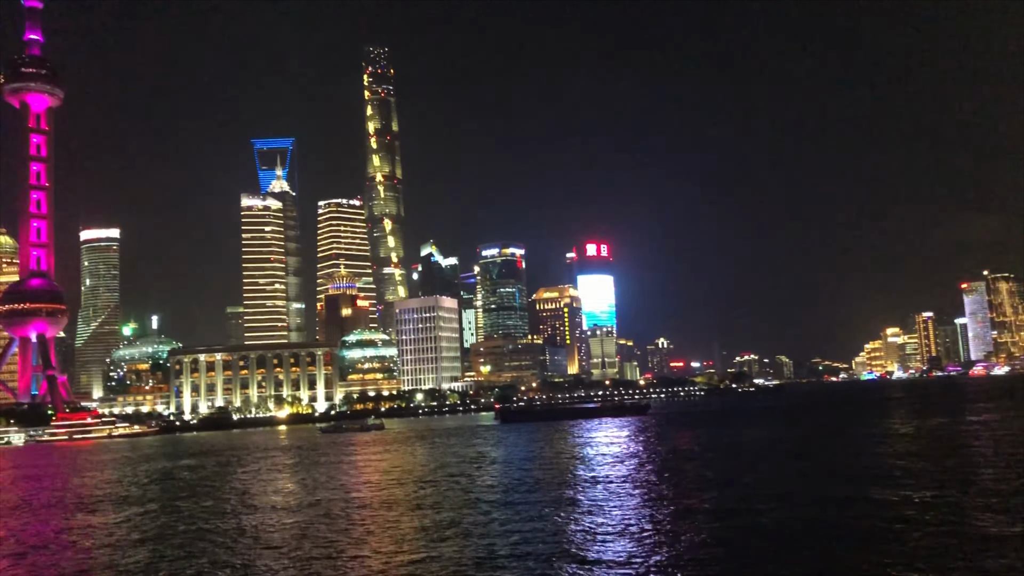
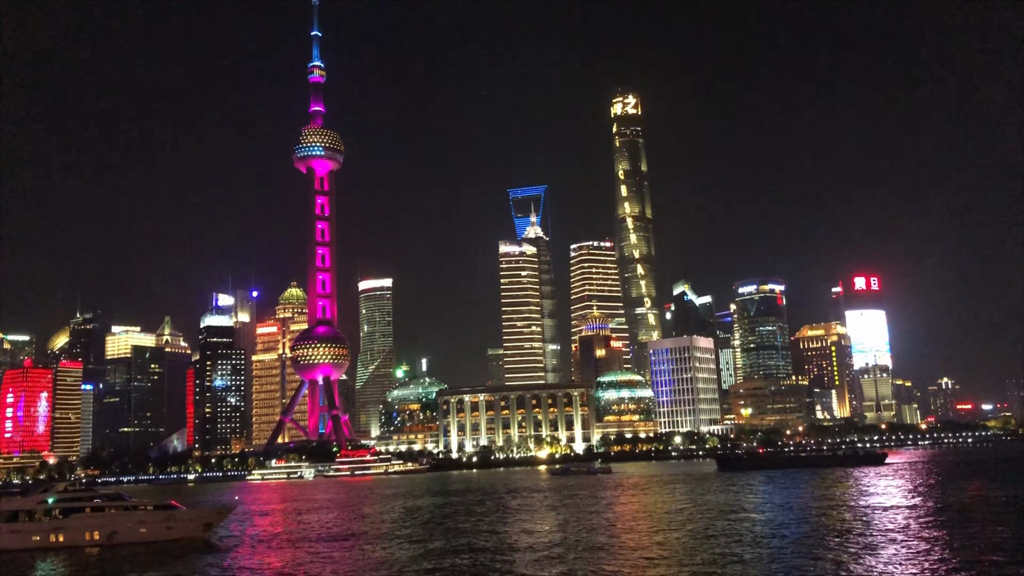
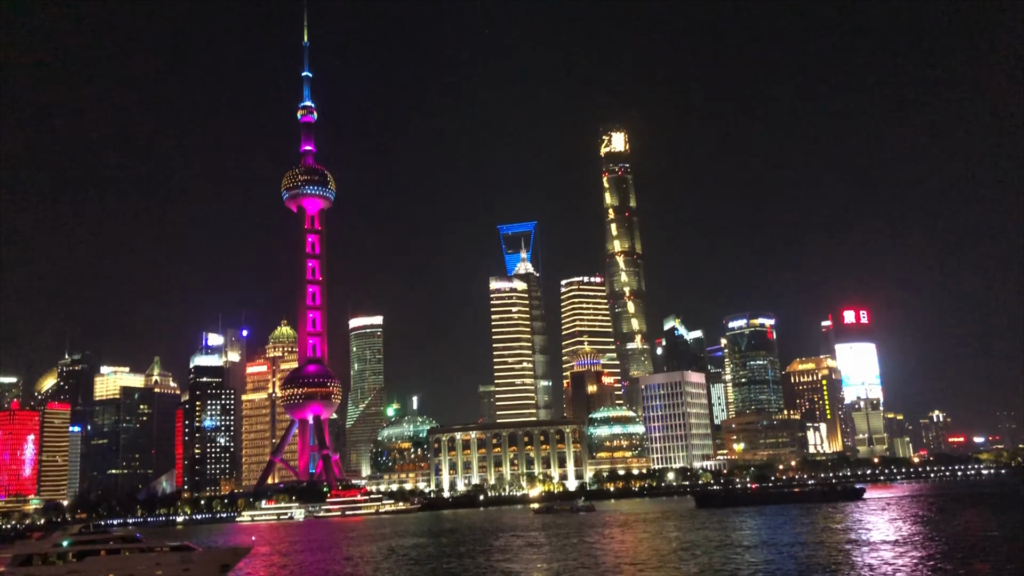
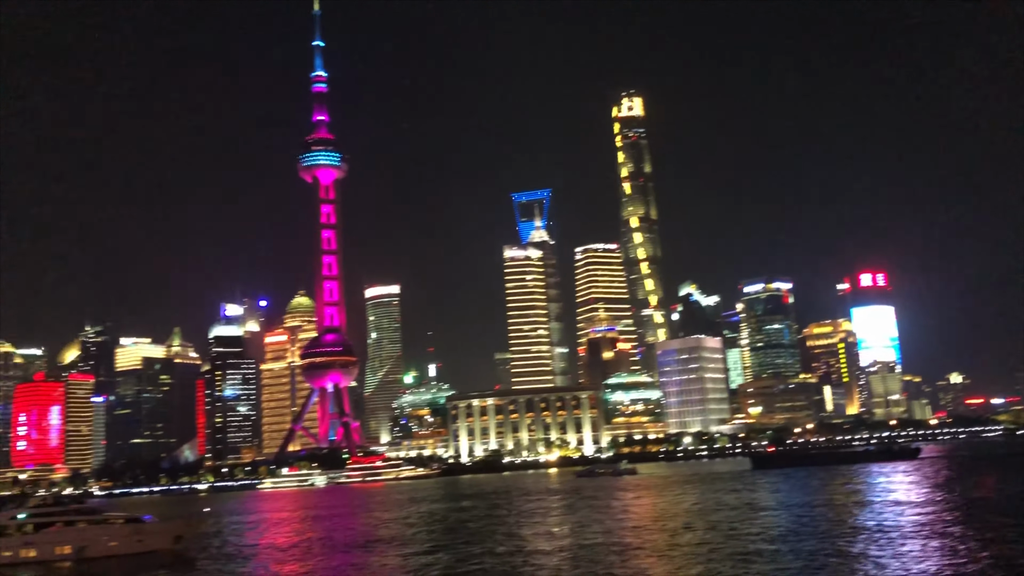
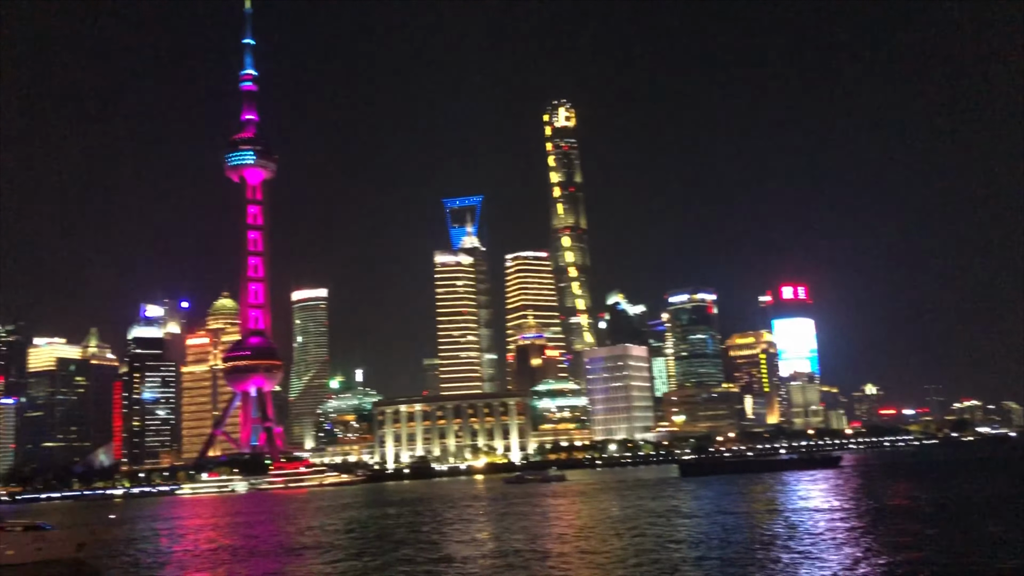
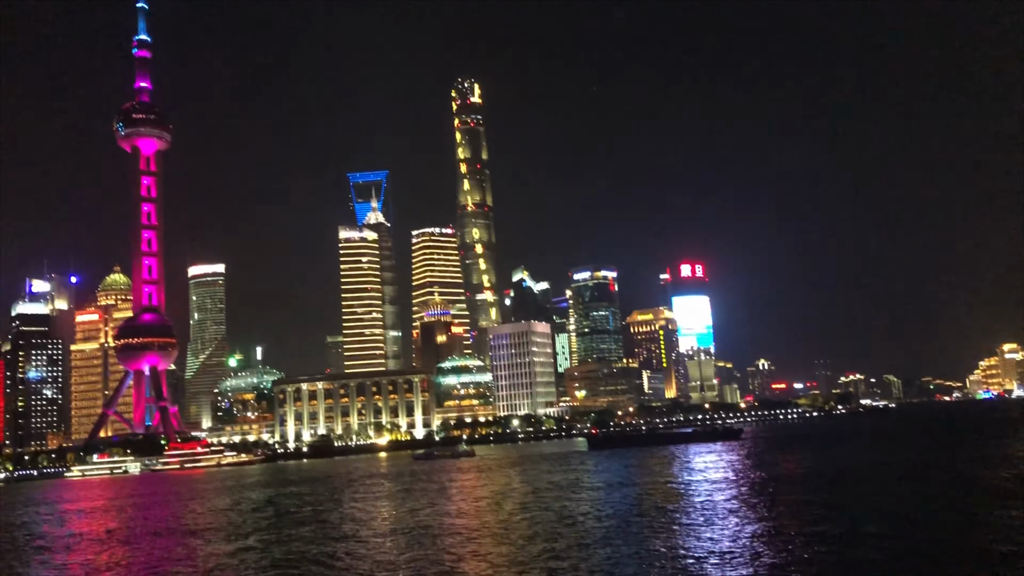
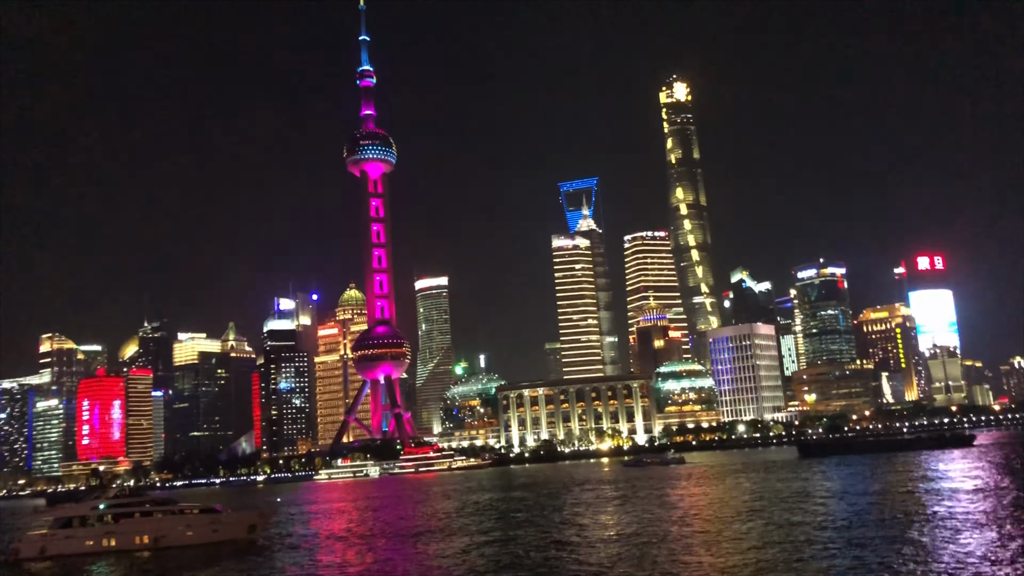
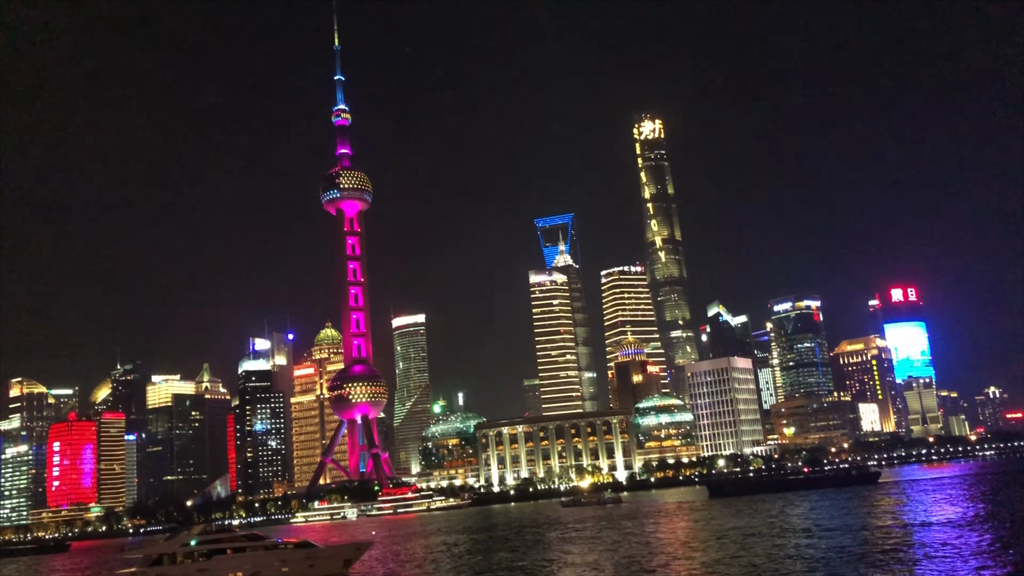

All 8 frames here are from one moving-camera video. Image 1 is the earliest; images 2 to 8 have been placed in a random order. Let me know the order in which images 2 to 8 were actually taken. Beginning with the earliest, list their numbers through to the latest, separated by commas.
6, 5, 4, 7, 2, 3, 8
